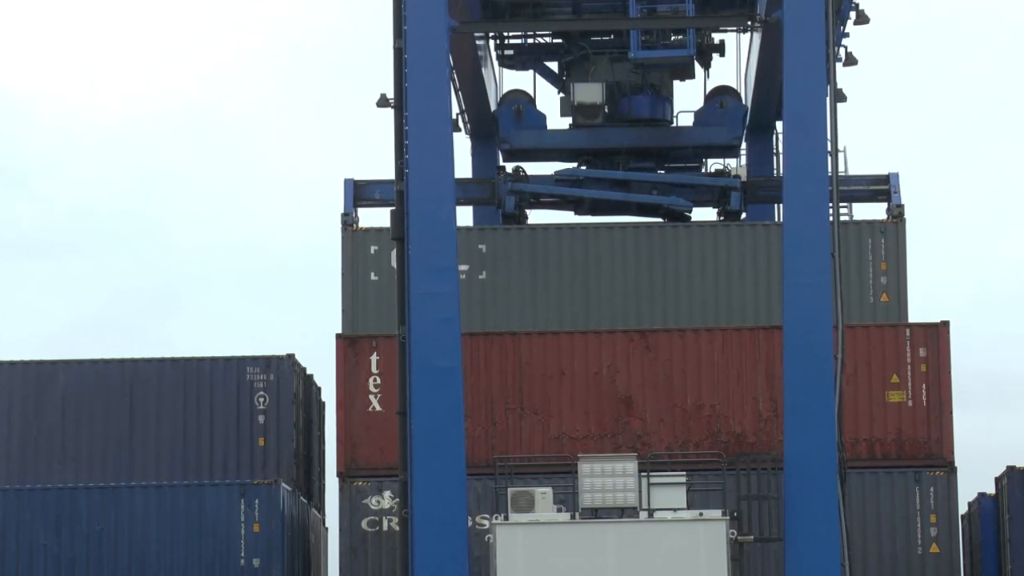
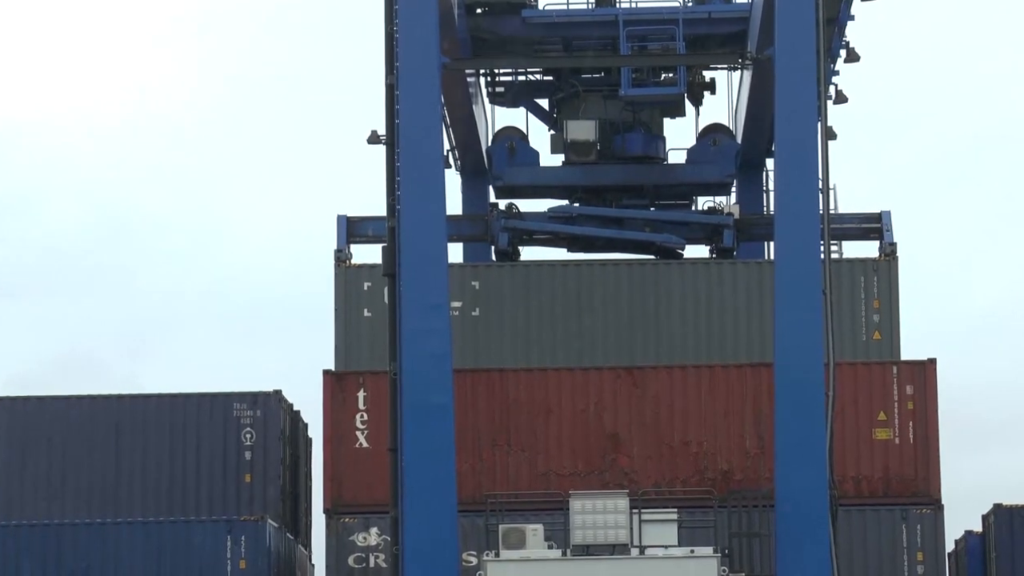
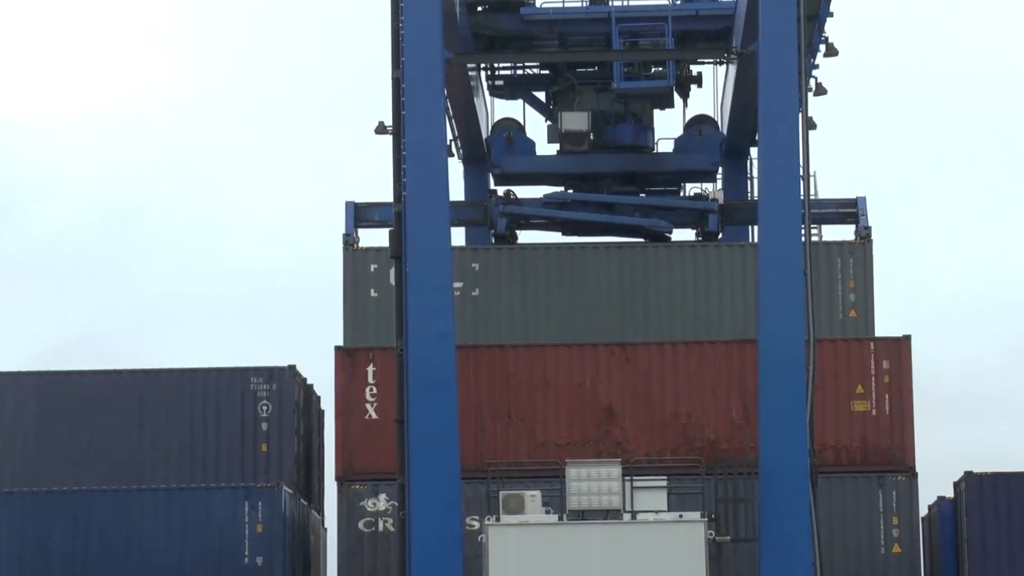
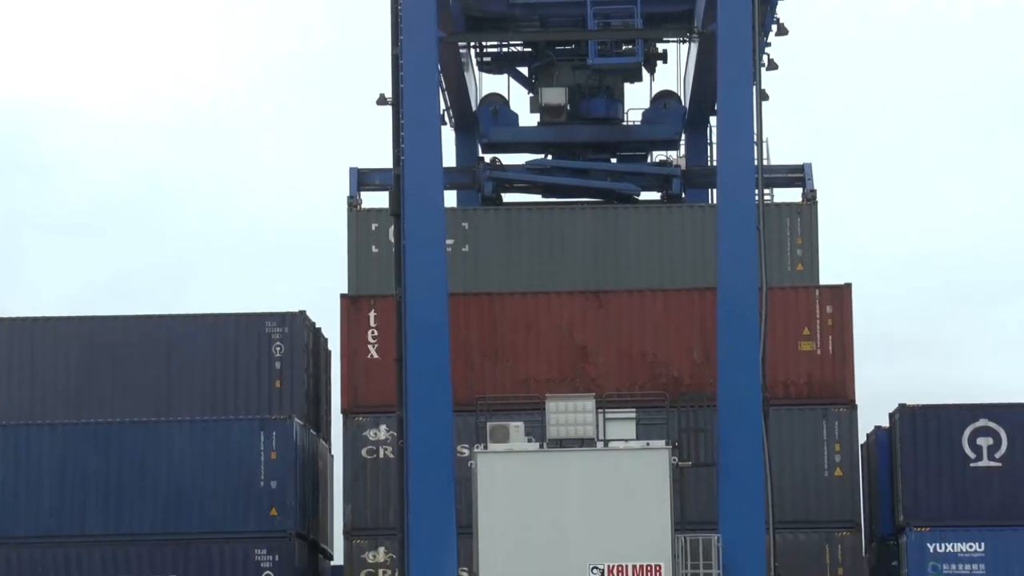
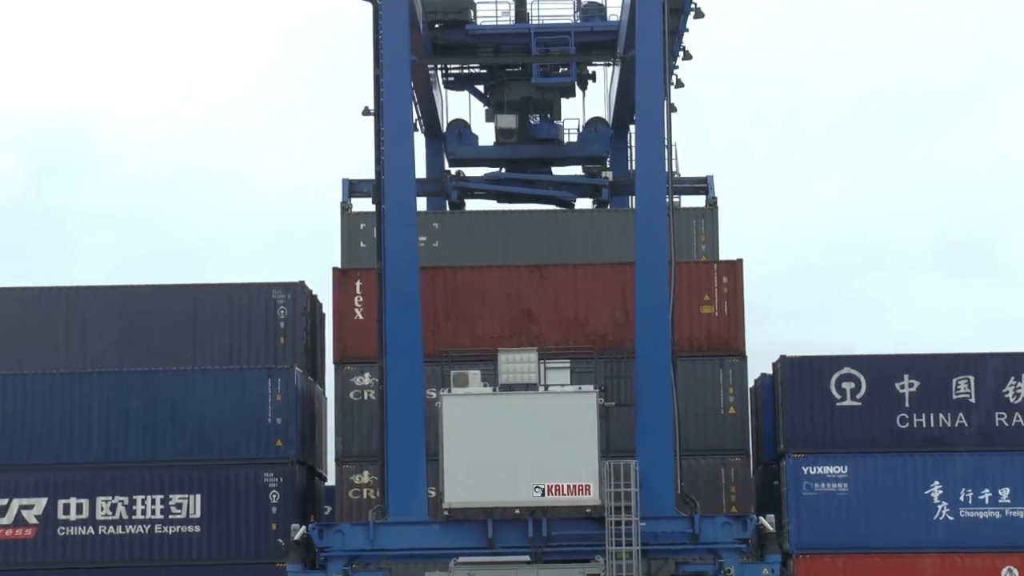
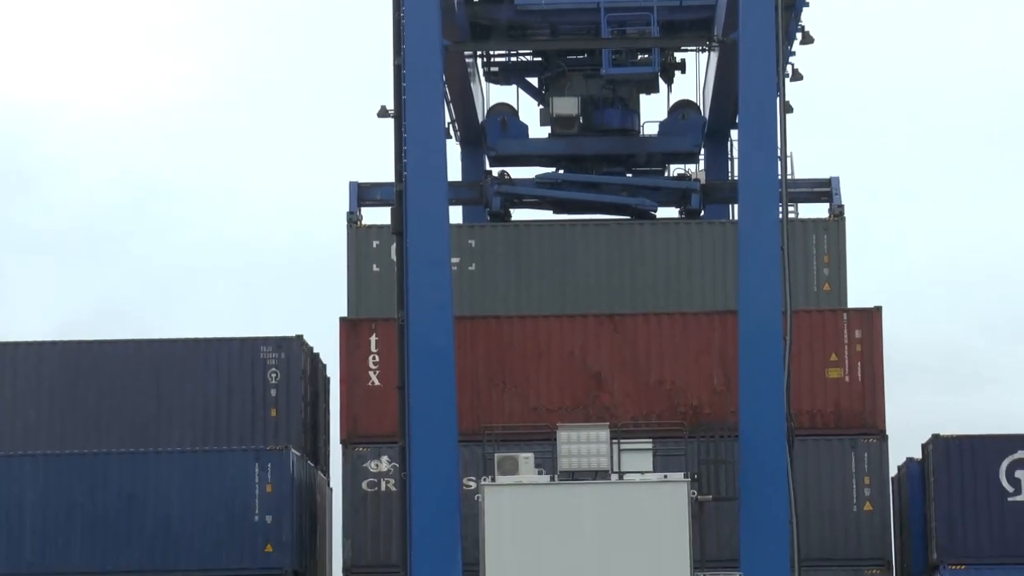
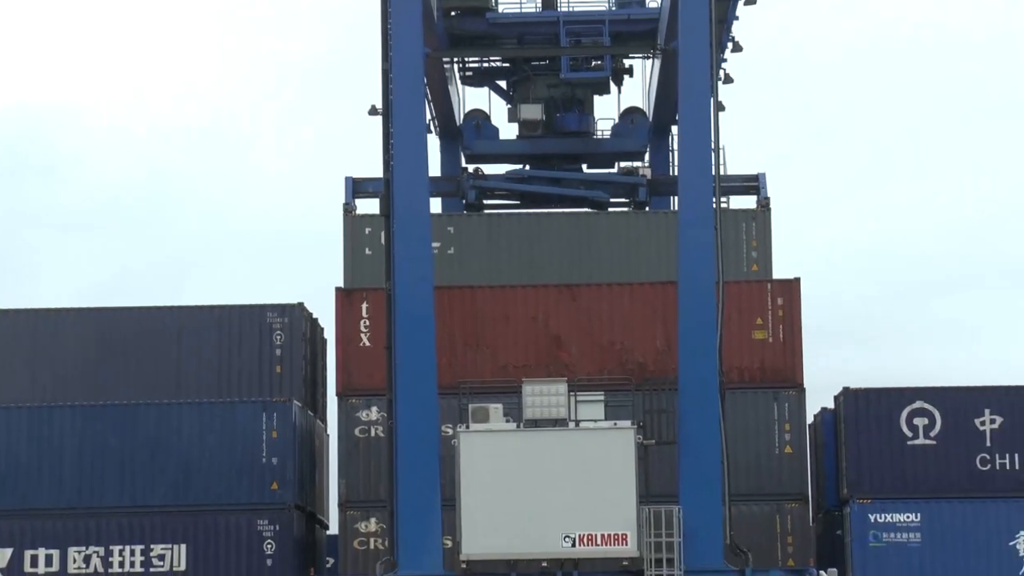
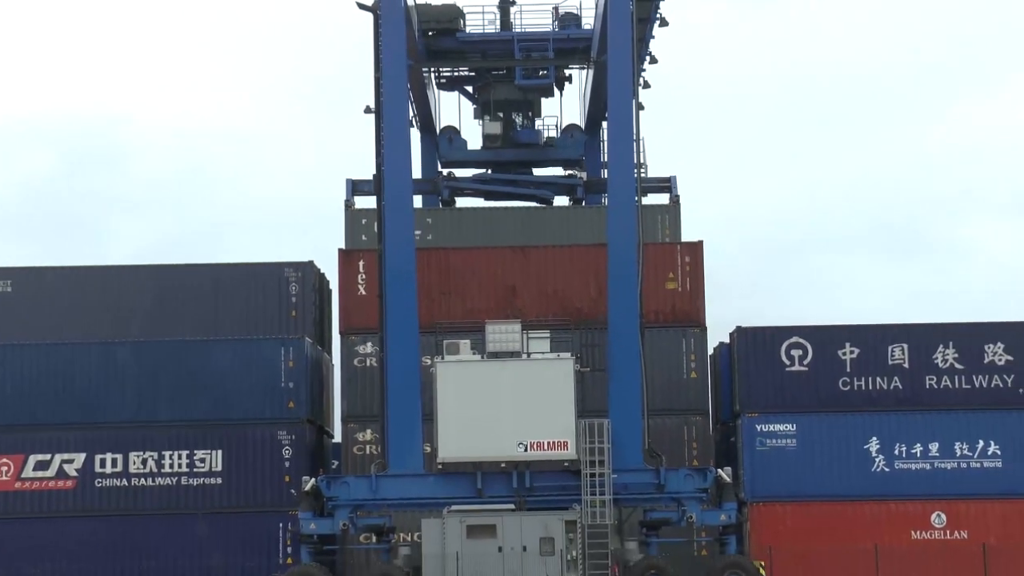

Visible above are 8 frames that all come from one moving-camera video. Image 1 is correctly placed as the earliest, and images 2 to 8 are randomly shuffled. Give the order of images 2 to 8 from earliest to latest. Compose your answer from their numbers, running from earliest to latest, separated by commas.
2, 3, 6, 4, 7, 5, 8
